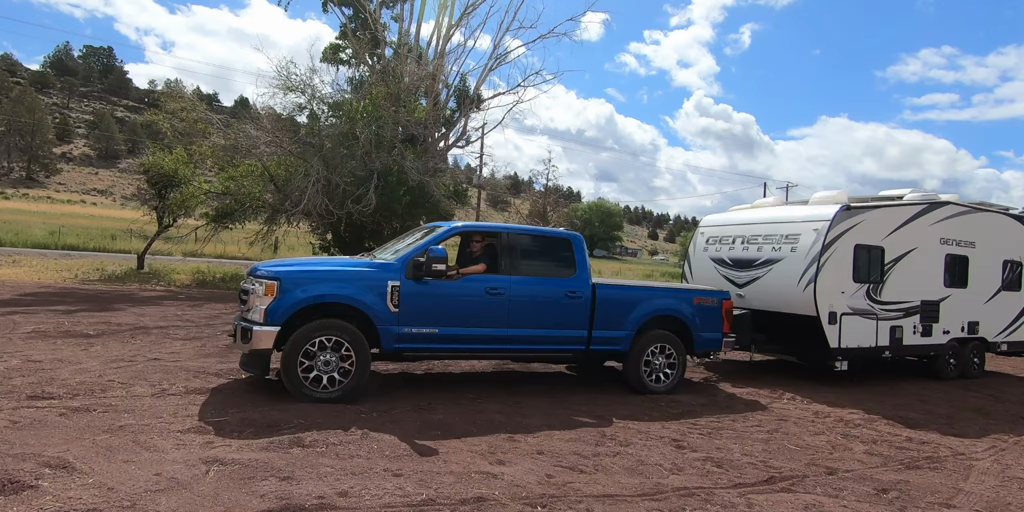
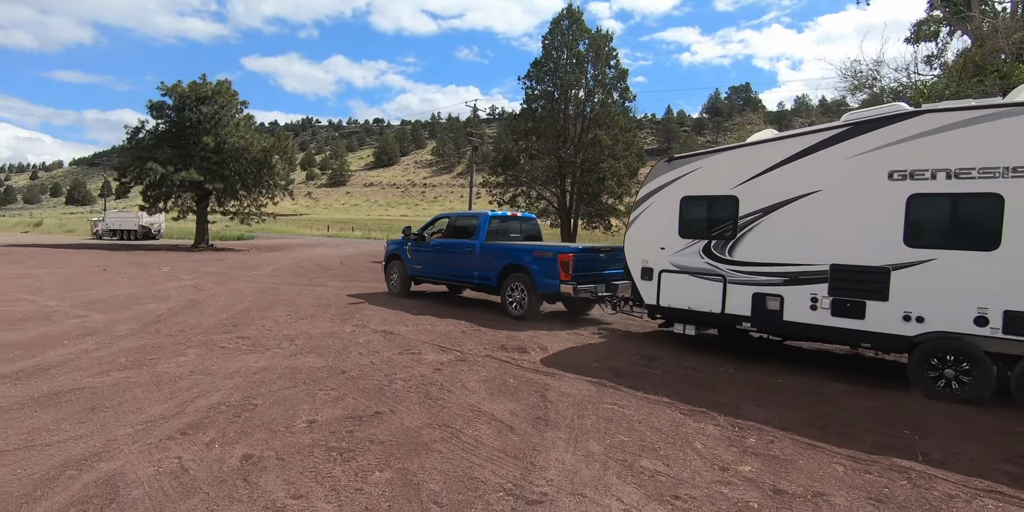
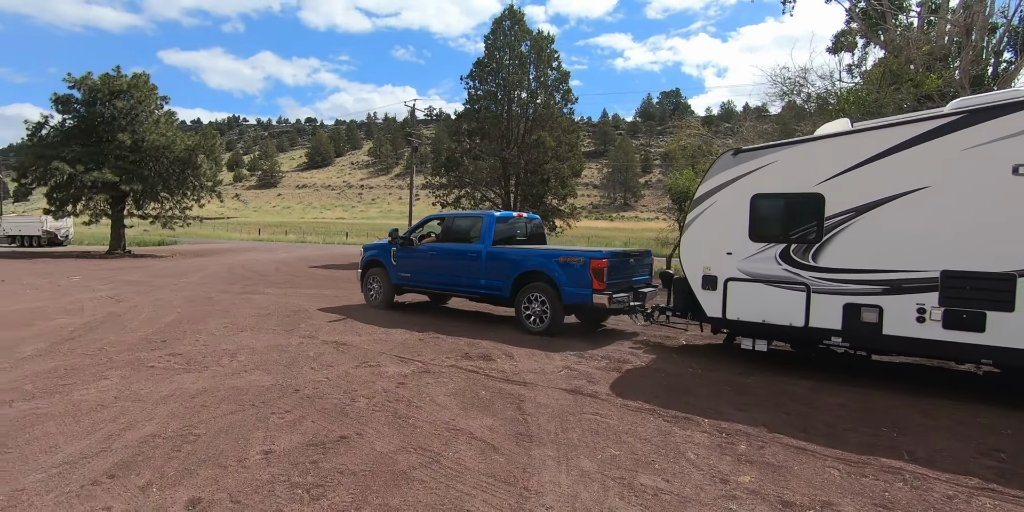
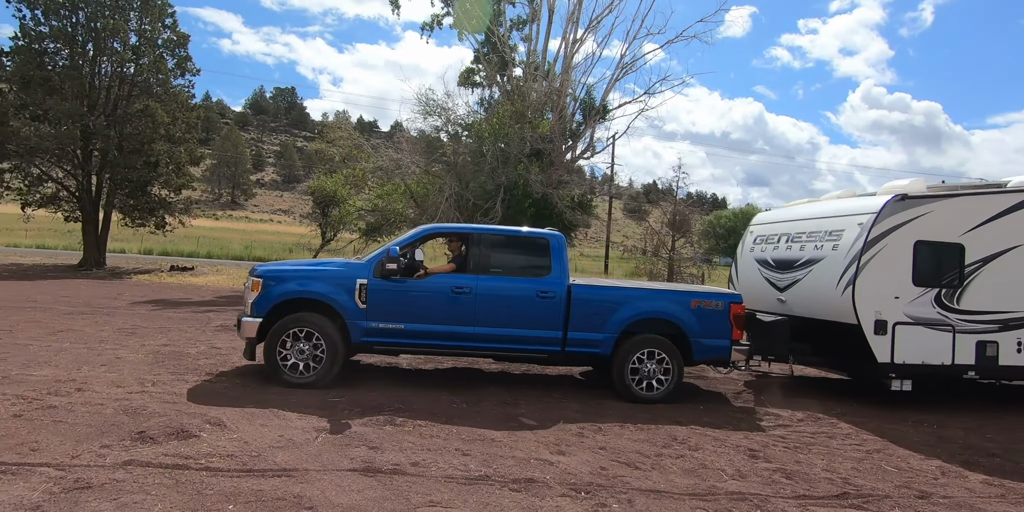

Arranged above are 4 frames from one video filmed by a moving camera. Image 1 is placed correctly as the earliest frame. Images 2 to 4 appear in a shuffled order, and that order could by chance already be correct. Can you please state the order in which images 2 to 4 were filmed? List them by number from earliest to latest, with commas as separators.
4, 3, 2
